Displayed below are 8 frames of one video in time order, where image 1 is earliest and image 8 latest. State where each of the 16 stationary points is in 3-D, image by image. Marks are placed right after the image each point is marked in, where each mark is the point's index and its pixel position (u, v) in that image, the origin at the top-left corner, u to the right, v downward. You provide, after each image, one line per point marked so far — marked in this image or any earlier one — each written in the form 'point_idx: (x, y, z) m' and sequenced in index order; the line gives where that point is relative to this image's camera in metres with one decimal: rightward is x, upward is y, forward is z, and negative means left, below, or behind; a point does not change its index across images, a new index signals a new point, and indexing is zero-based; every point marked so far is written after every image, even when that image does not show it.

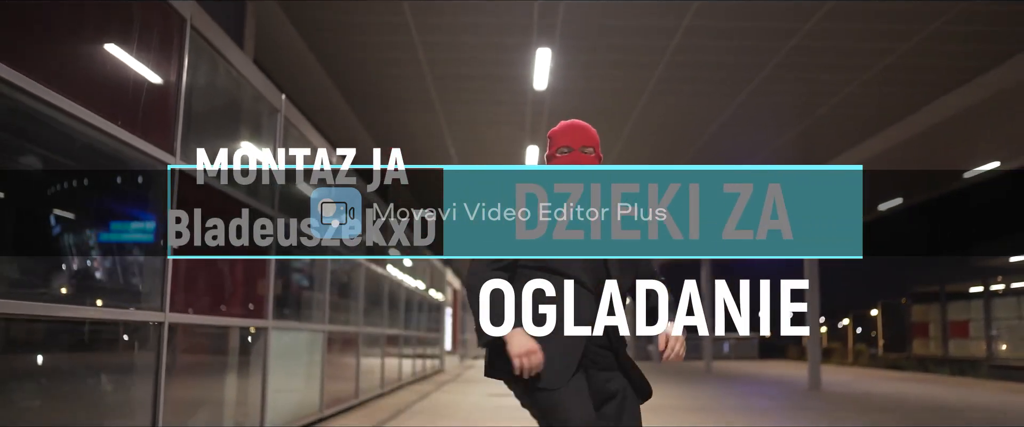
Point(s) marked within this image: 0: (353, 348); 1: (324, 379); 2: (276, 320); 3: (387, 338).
0: (-1.9, -1.6, +10.1) m
1: (-1.8, -1.6, +8.3) m
2: (-1.8, -0.9, +6.8) m
3: (-2.0, -2.0, +13.2) m
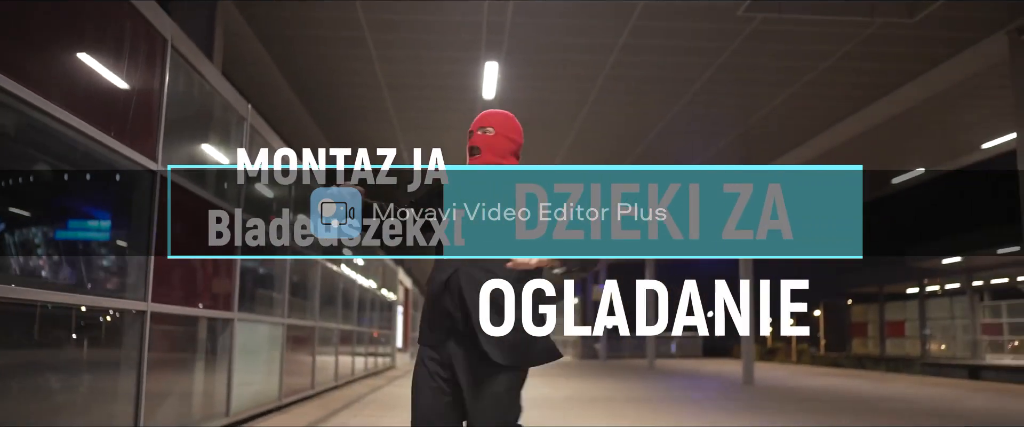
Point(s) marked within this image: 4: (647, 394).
0: (-2.6, -1.6, +10.4) m
1: (-2.4, -1.6, +8.6) m
2: (-2.3, -0.9, +7.1) m
3: (-2.8, -2.0, +13.5) m
4: (+2.0, -2.7, +12.1) m
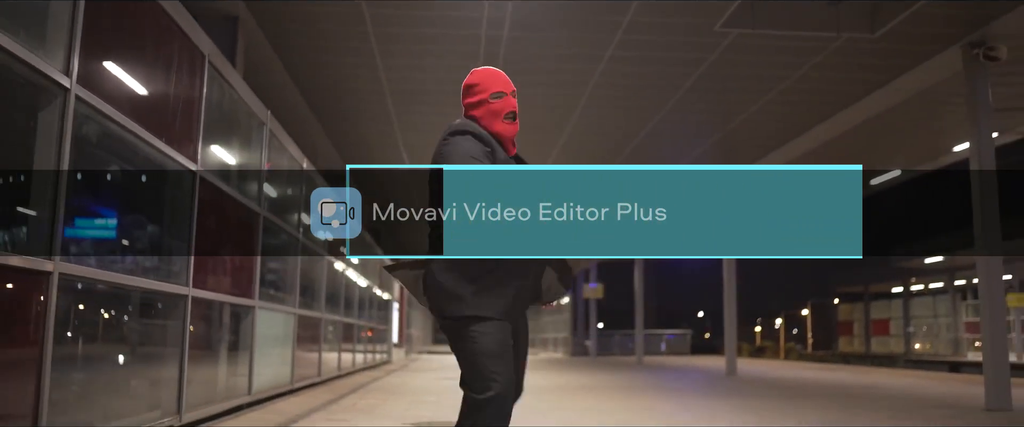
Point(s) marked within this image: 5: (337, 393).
0: (-2.7, -1.6, +11.0) m
1: (-2.5, -1.6, +9.2) m
2: (-2.3, -0.8, +7.7) m
3: (-2.9, -2.0, +14.1) m
4: (+1.9, -2.7, +12.7) m
5: (-2.1, -2.1, +9.6) m
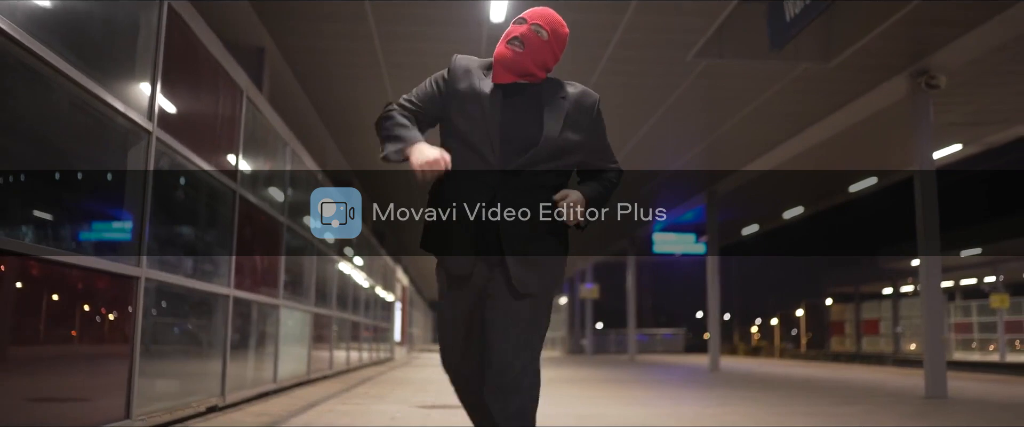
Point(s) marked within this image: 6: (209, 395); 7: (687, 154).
0: (-2.7, -1.7, +11.9) m
1: (-2.5, -1.7, +10.1) m
2: (-2.4, -0.9, +8.6) m
3: (-3.0, -2.1, +15.0) m
4: (+1.9, -2.8, +13.6) m
5: (-2.1, -2.2, +10.5) m
6: (-2.4, -1.5, +6.6) m
7: (+2.9, +0.9, +13.4) m
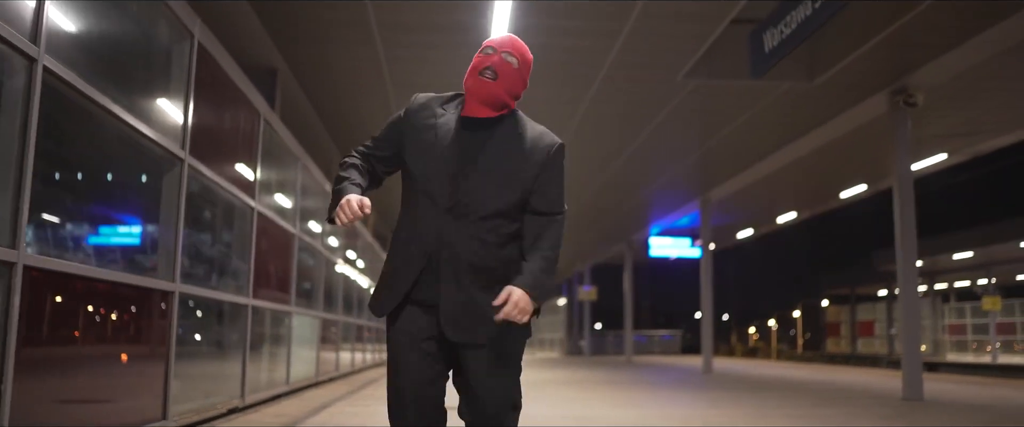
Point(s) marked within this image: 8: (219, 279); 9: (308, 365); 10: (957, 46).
0: (-2.7, -1.8, +12.3) m
1: (-2.5, -1.8, +10.5) m
2: (-2.4, -1.0, +9.0) m
3: (-3.0, -2.2, +15.4) m
4: (+1.9, -2.9, +14.0) m
5: (-2.1, -2.3, +11.0) m
6: (-2.4, -1.6, +7.0) m
7: (+2.8, +0.8, +13.8) m
8: (-2.4, -0.6, +6.8) m
9: (-2.5, -1.9, +10.1) m
10: (+4.5, +1.7, +8.1) m
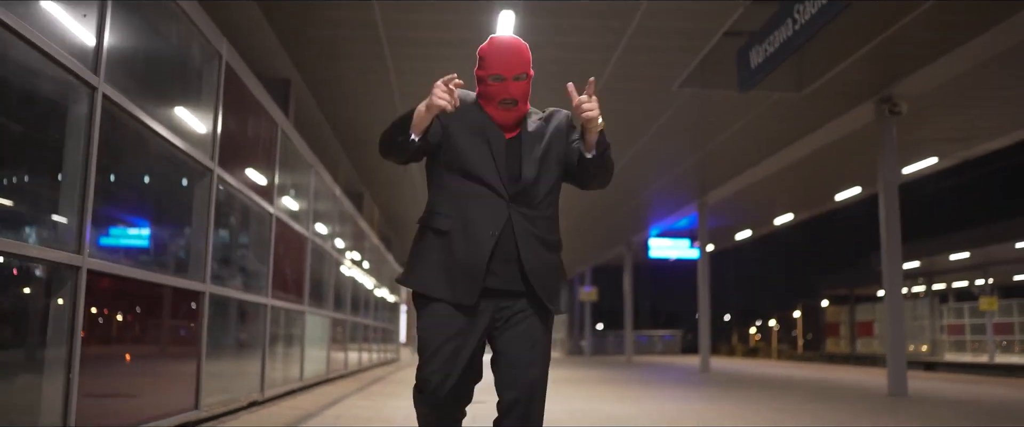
0: (-2.7, -1.8, +12.7) m
1: (-2.5, -1.9, +10.9) m
2: (-2.4, -1.1, +9.4) m
3: (-3.0, -2.3, +15.8) m
4: (+1.9, -2.9, +14.4) m
5: (-2.1, -2.4, +11.4) m
6: (-2.4, -1.6, +7.4) m
7: (+2.9, +0.8, +14.2) m
8: (-2.4, -0.6, +7.2) m
9: (-2.5, -1.9, +10.5) m
10: (+4.5, +1.7, +8.5) m
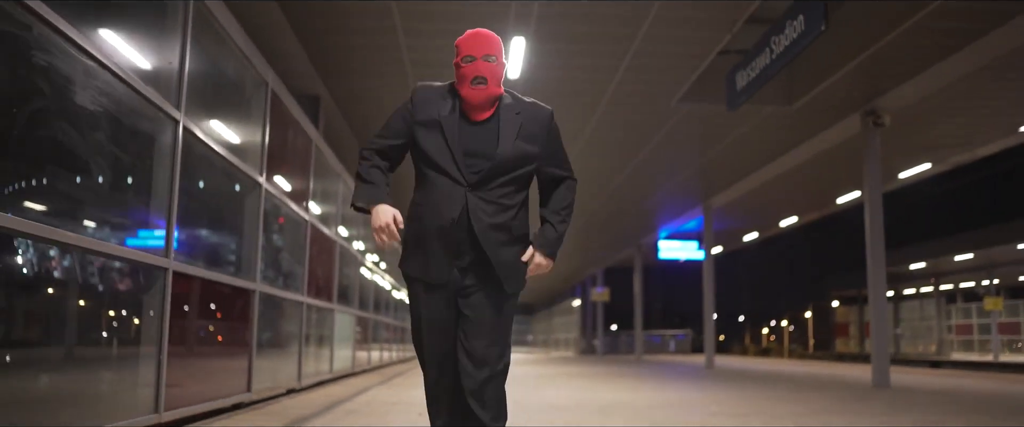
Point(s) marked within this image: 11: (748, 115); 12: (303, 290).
0: (-2.5, -1.9, +13.5) m
1: (-2.3, -1.9, +11.7) m
2: (-2.2, -1.1, +10.2) m
3: (-2.7, -2.3, +16.6) m
4: (+2.1, -3.0, +15.1) m
5: (-1.9, -2.4, +12.1) m
6: (-2.3, -1.7, +8.2) m
7: (+3.1, +0.7, +14.9) m
8: (-2.3, -0.7, +8.0) m
9: (-2.3, -2.0, +11.3) m
10: (+4.7, +1.6, +9.2) m
11: (+3.1, +1.3, +10.7) m
12: (-2.2, -0.8, +8.6) m
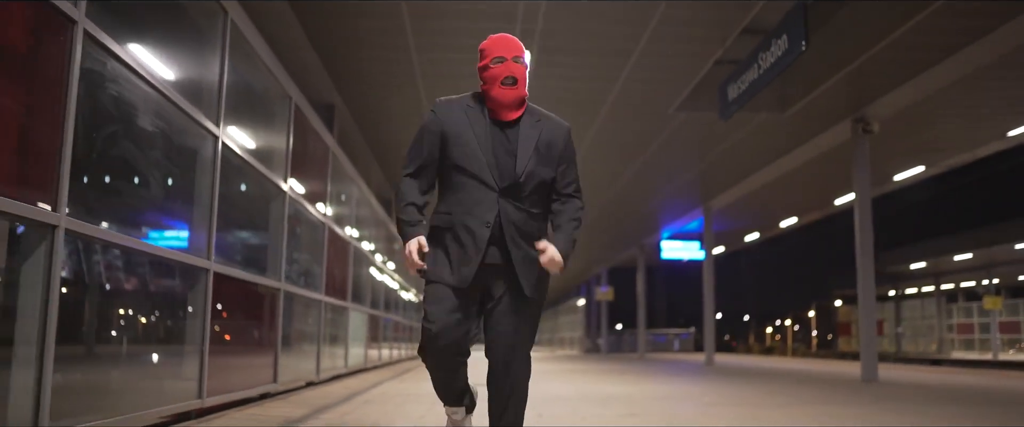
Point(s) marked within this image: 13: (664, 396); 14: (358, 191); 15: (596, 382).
0: (-2.4, -1.9, +14.0) m
1: (-2.2, -2.0, +12.2) m
2: (-2.2, -1.2, +10.7) m
3: (-2.6, -2.4, +17.1) m
4: (+2.2, -3.0, +15.6) m
5: (-1.8, -2.5, +12.6) m
6: (-2.2, -1.7, +8.7) m
7: (+3.2, +0.7, +15.4) m
8: (-2.2, -0.7, +8.5) m
9: (-2.3, -2.0, +11.8) m
10: (+4.7, +1.6, +9.6) m
11: (+3.2, +1.3, +11.2) m
12: (-2.2, -0.8, +9.0) m
13: (+1.8, -2.2, +9.8) m
14: (-2.2, +0.3, +11.6) m
15: (+1.2, -2.5, +11.8) m
